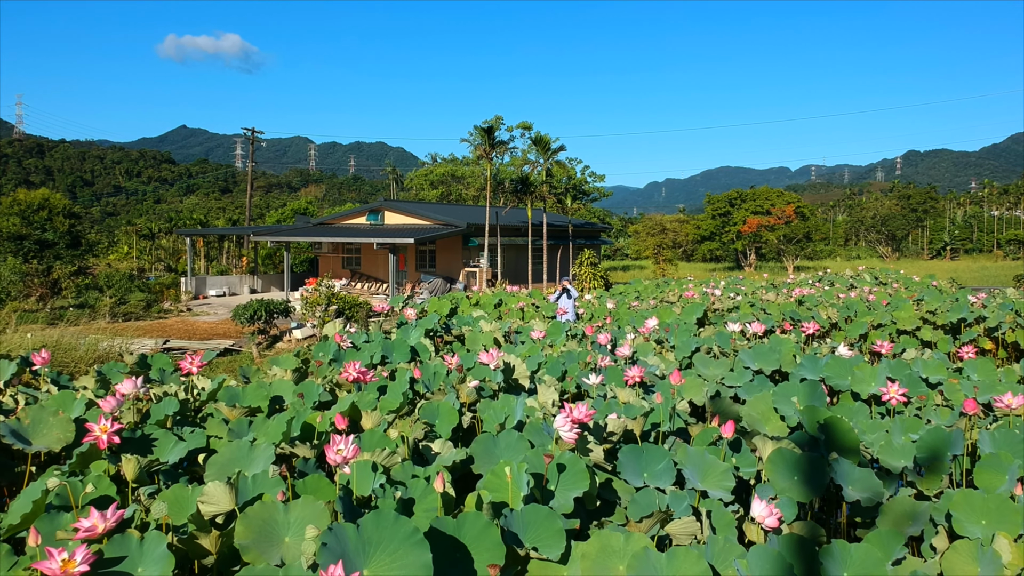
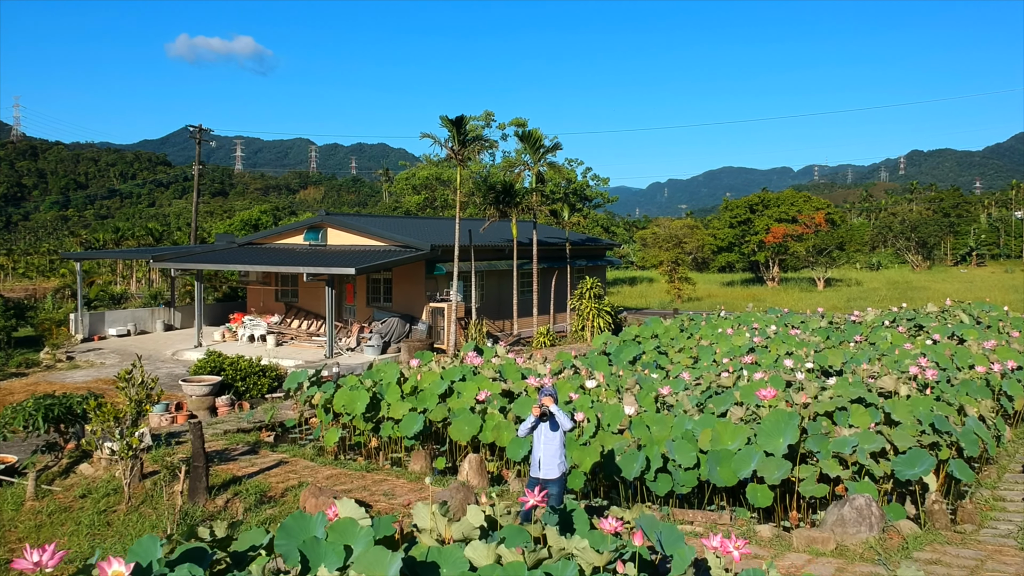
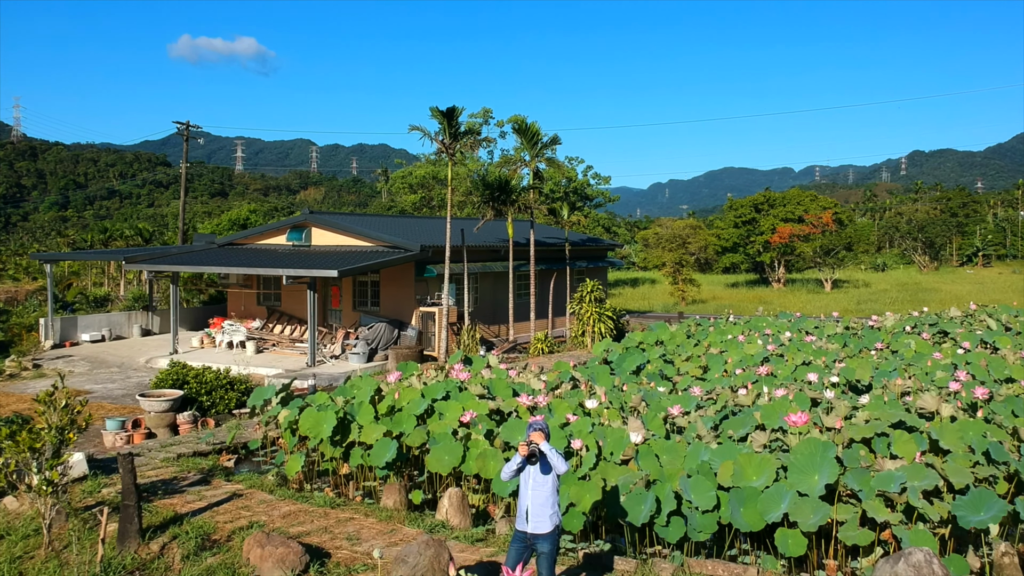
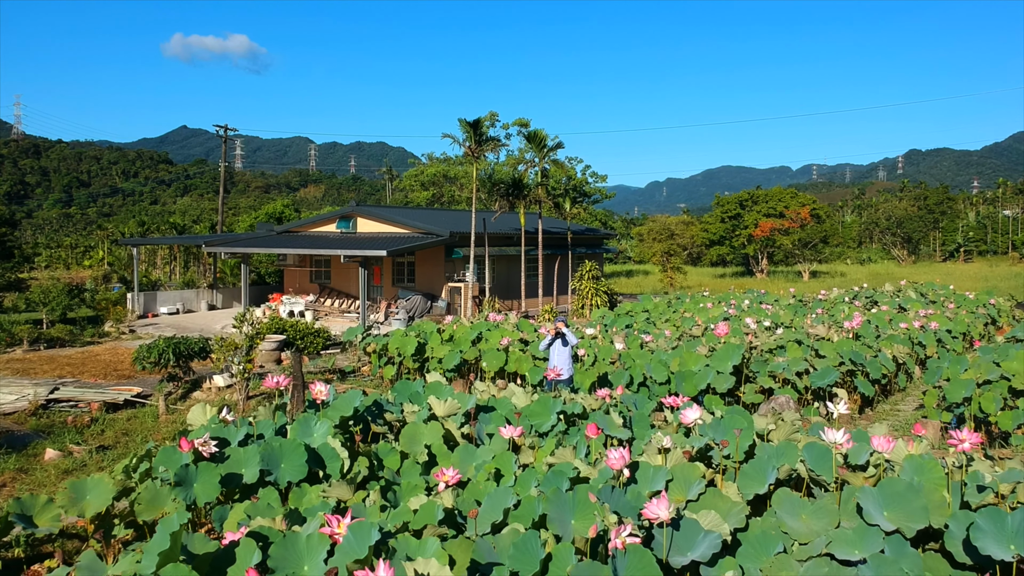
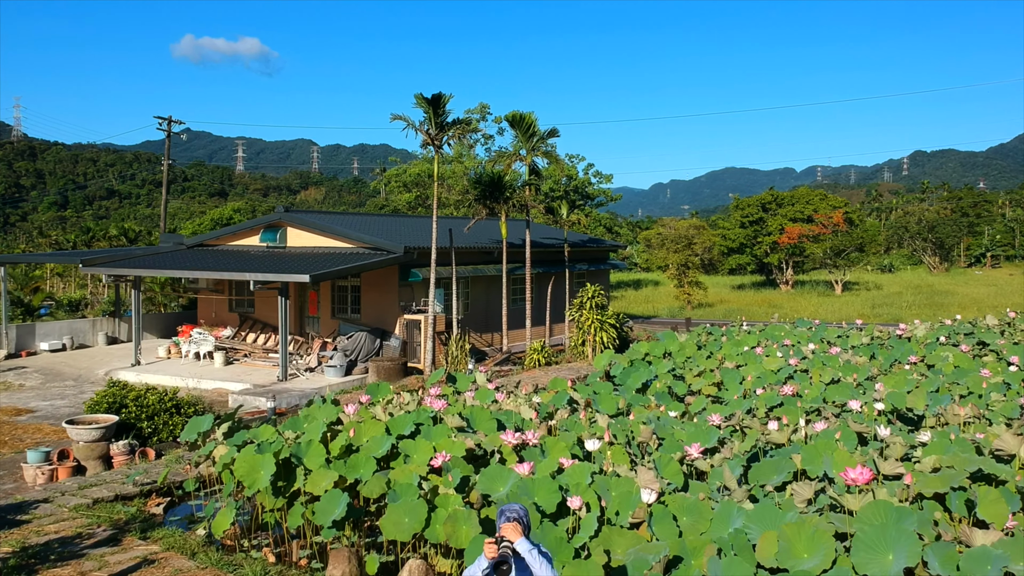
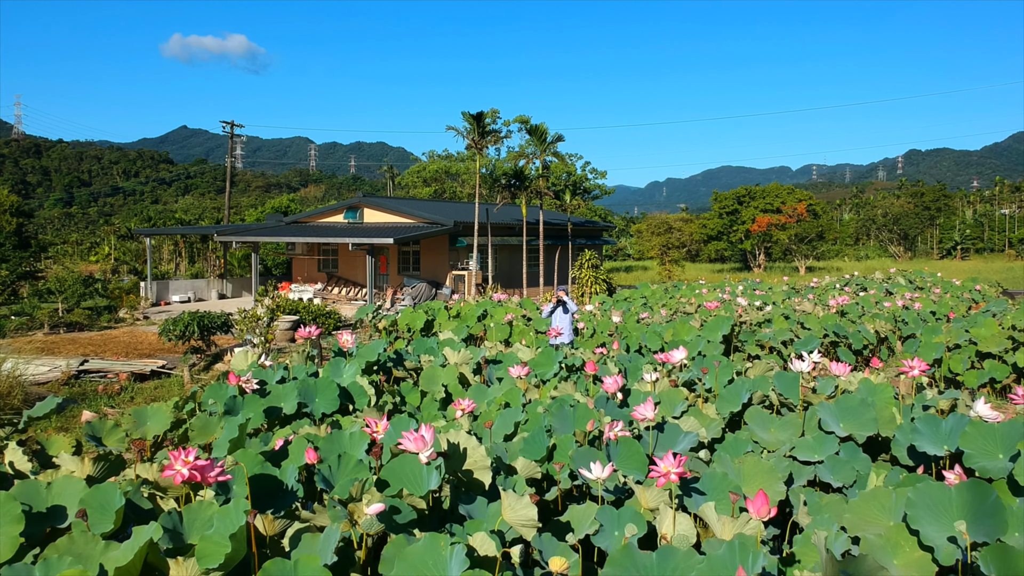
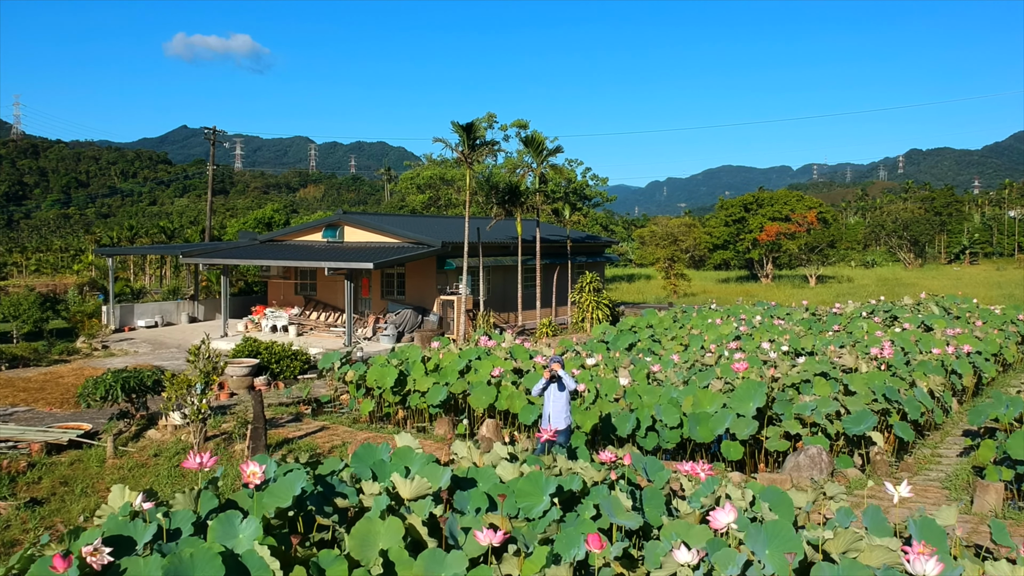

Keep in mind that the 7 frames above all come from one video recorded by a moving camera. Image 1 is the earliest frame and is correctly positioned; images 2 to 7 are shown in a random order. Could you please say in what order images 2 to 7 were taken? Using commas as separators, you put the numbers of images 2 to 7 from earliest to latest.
6, 4, 7, 2, 3, 5
